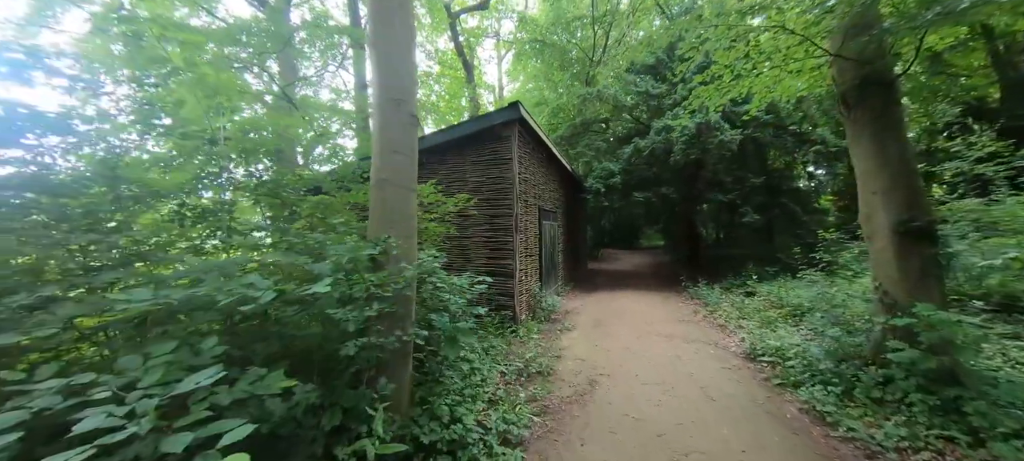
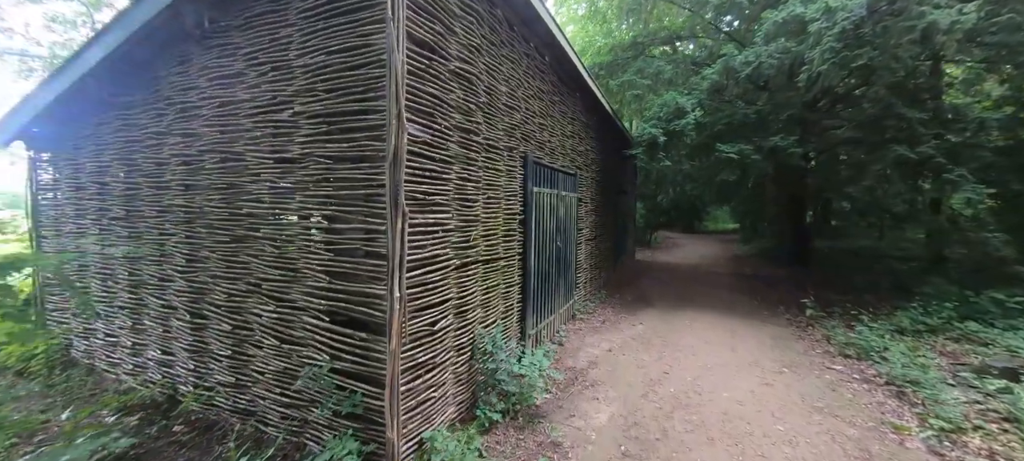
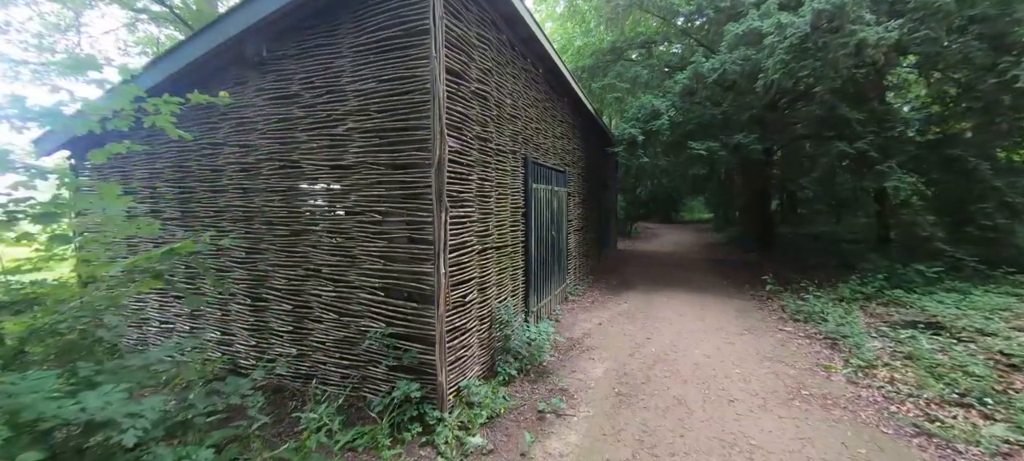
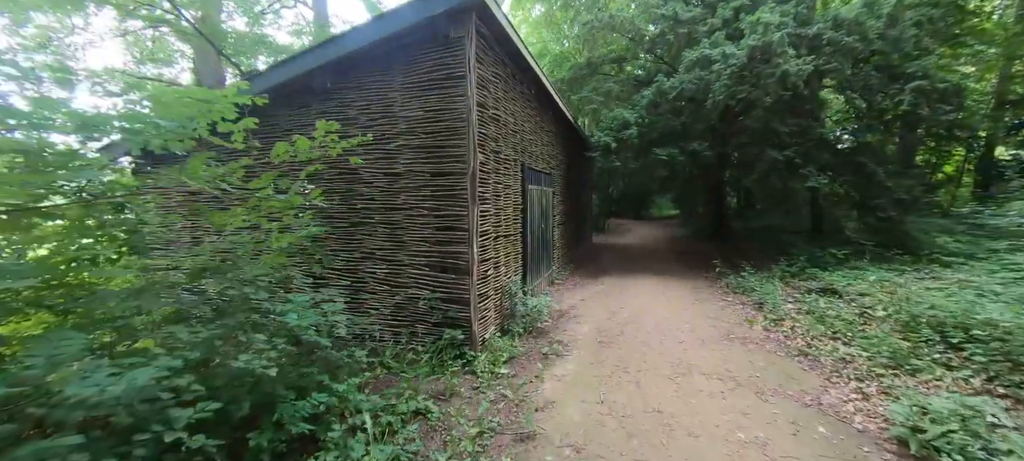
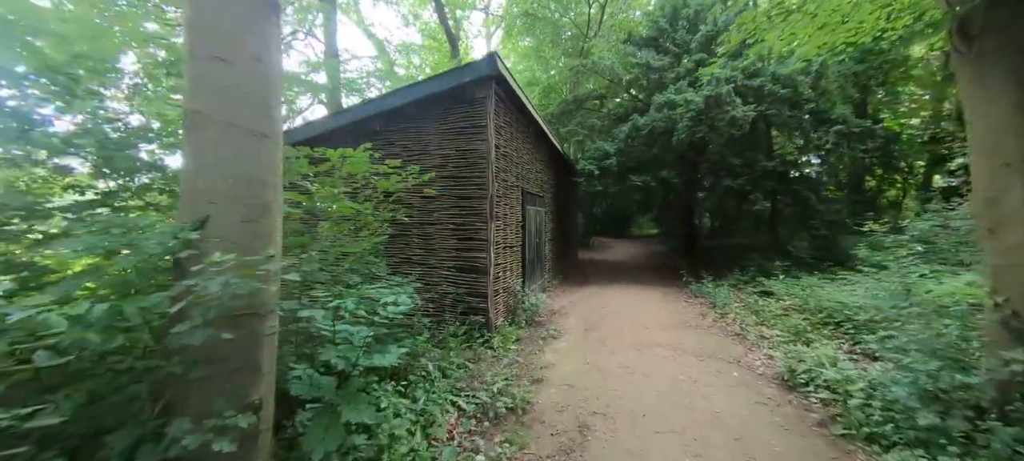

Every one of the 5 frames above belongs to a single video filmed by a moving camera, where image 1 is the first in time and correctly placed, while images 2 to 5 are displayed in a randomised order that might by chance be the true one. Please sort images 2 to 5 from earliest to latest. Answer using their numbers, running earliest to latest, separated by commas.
5, 4, 3, 2
